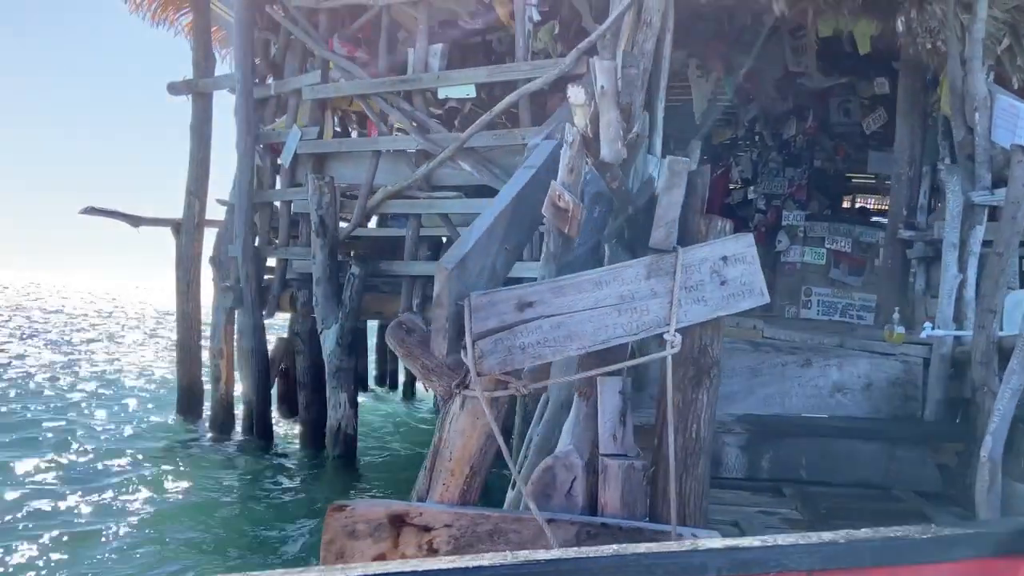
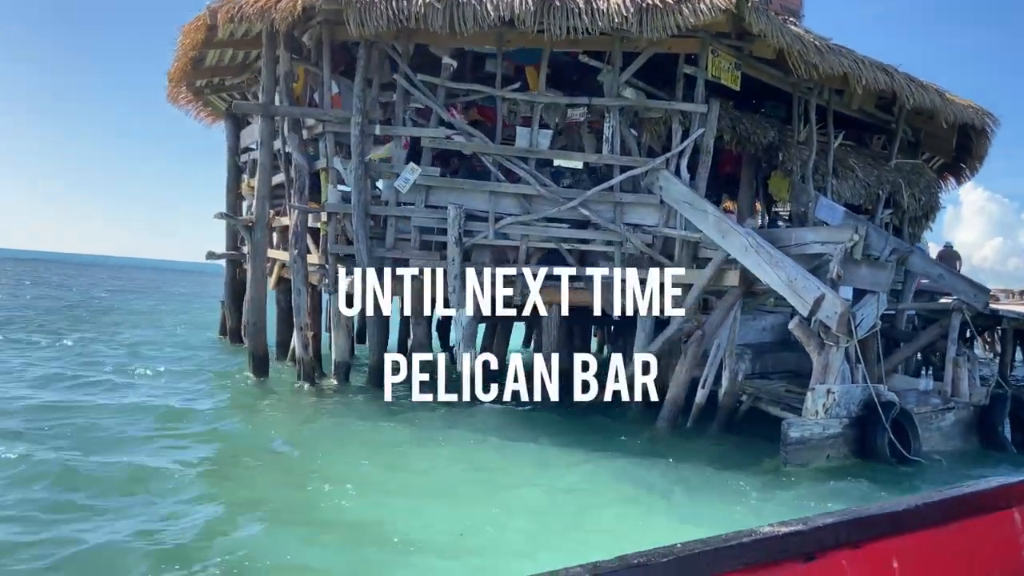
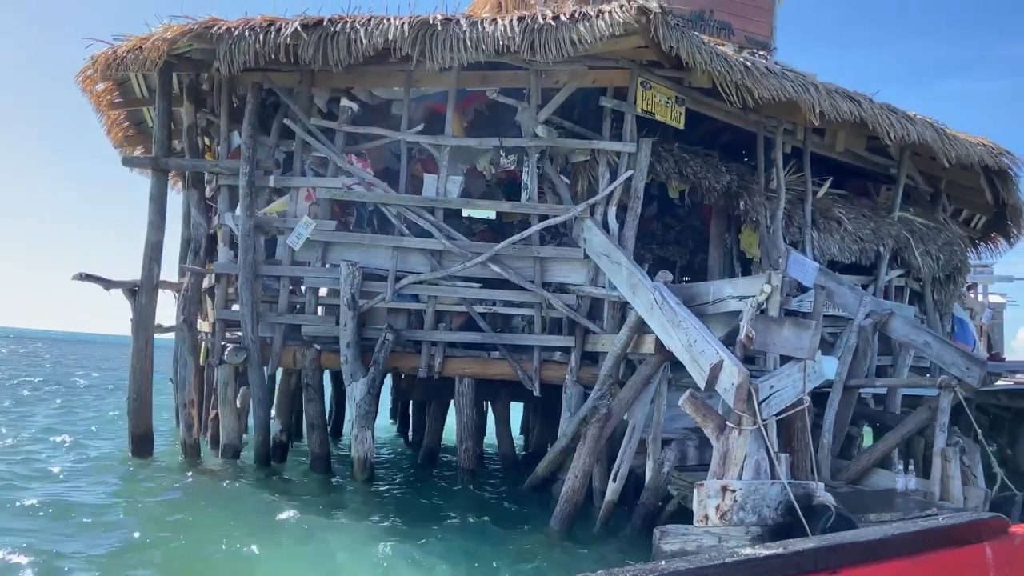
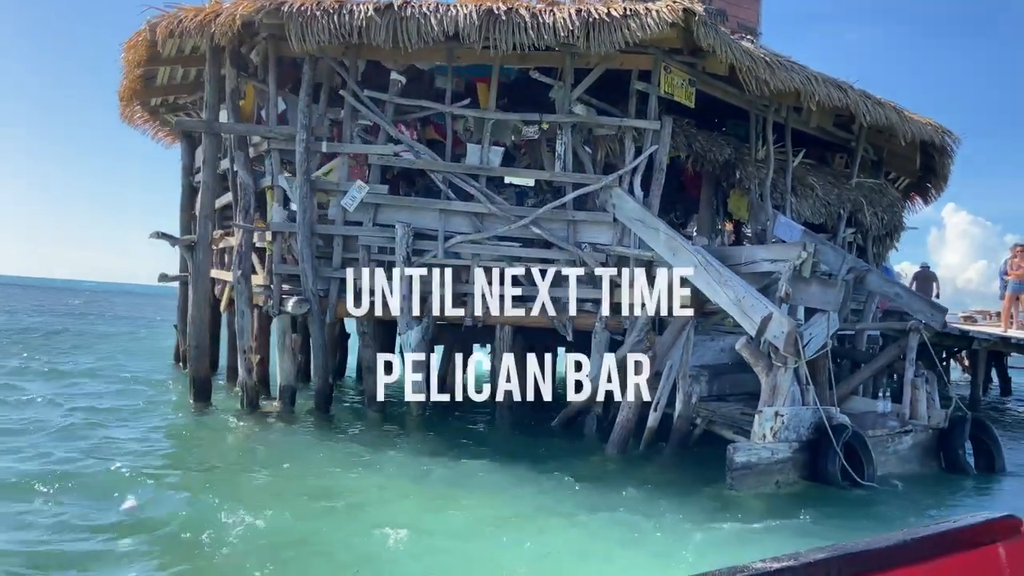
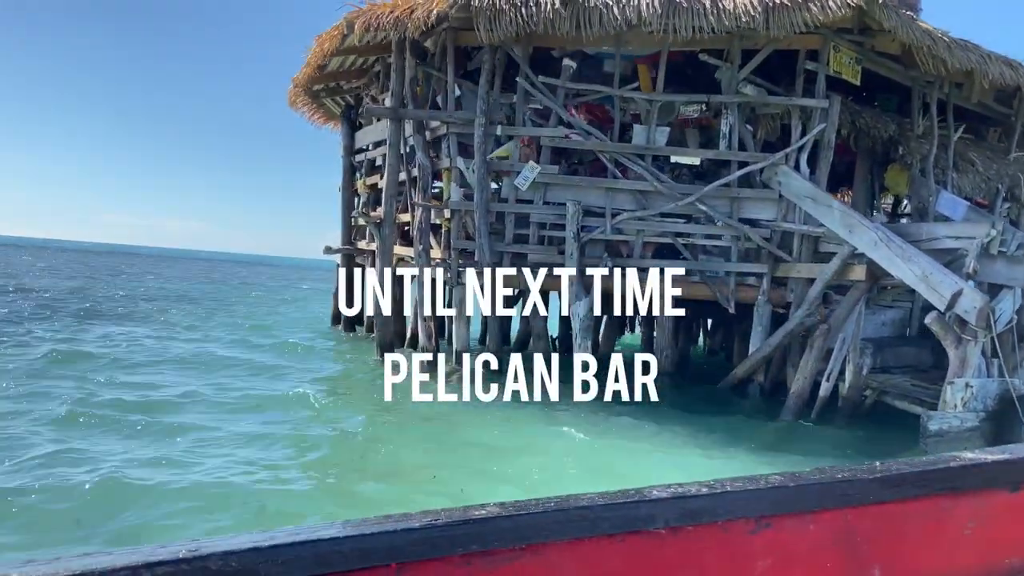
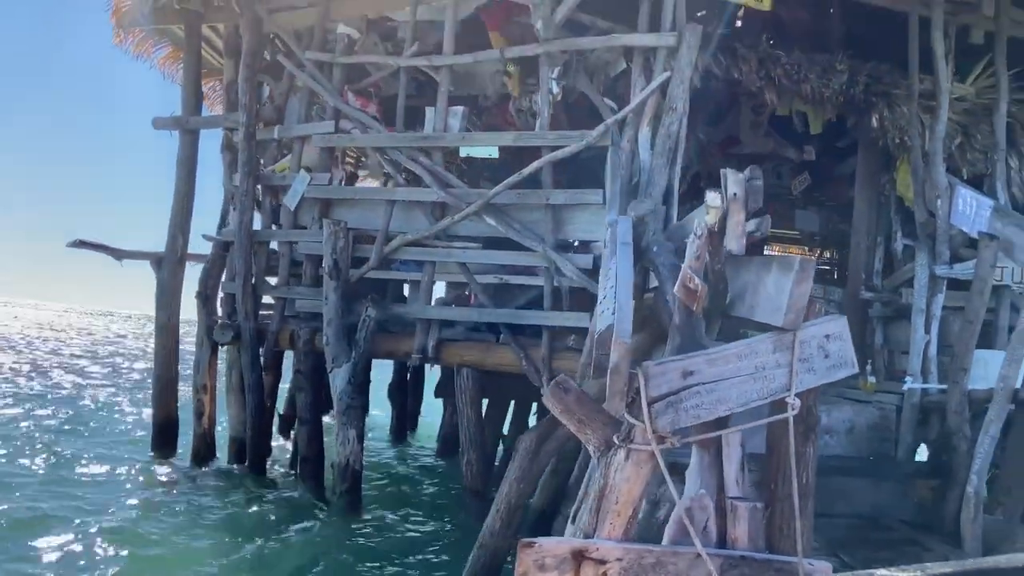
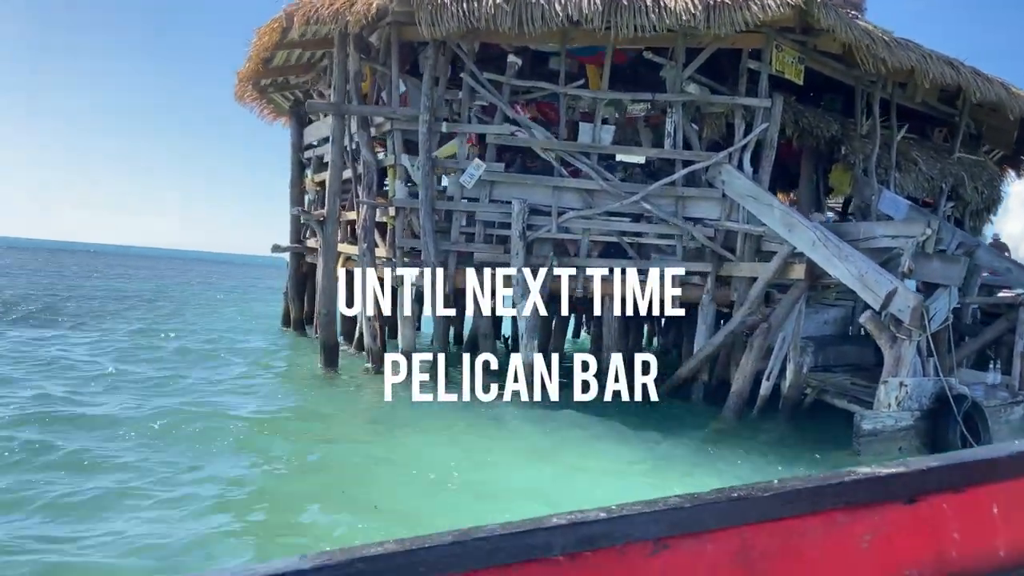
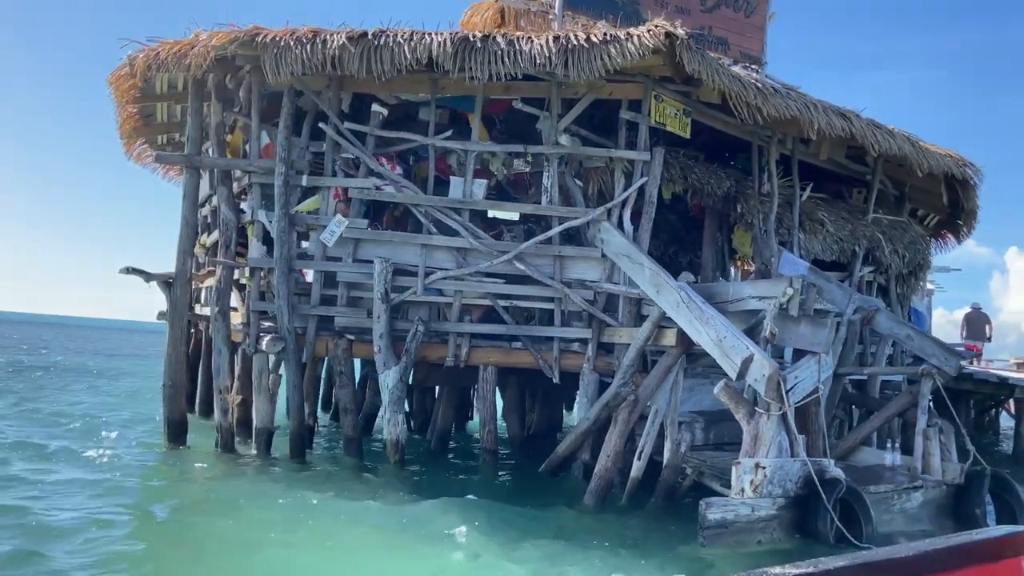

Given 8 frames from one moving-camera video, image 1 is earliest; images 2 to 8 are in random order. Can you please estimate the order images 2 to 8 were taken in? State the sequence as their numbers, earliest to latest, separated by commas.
6, 3, 8, 4, 2, 7, 5
